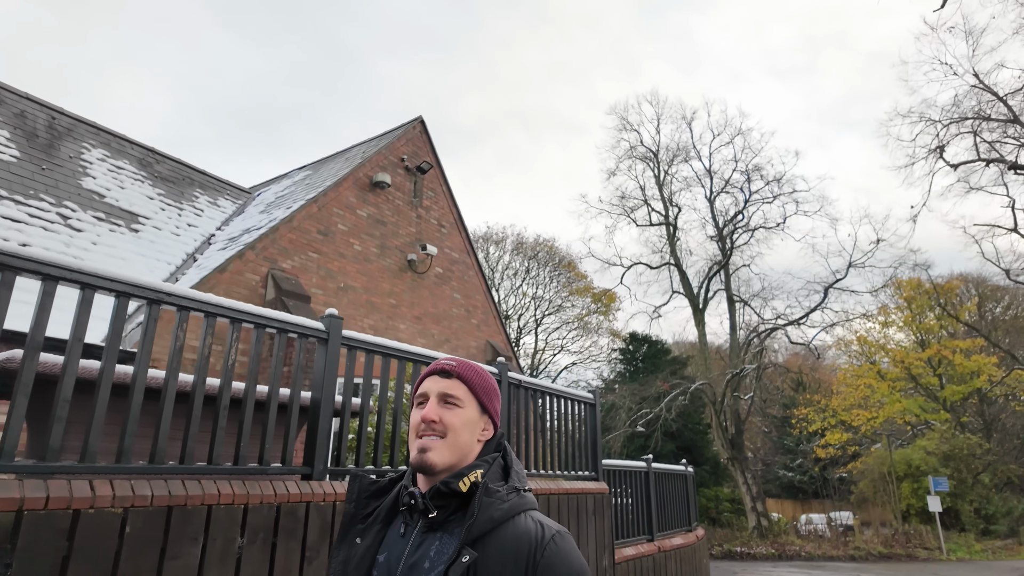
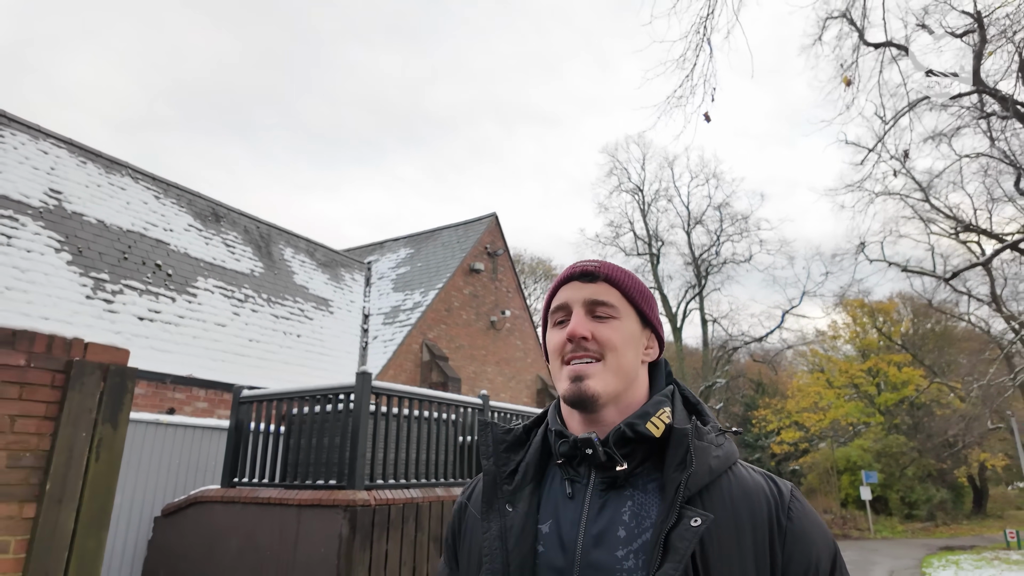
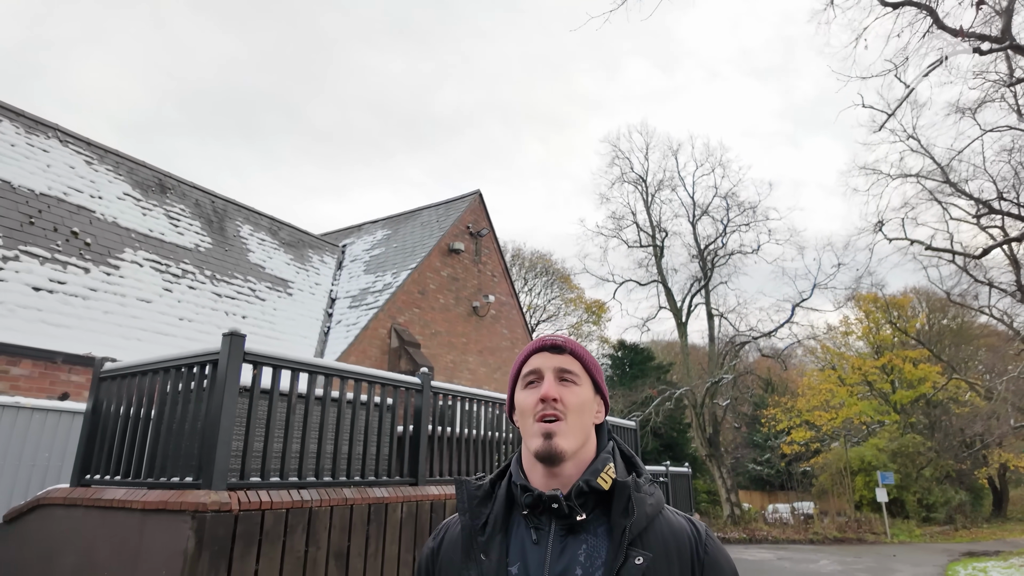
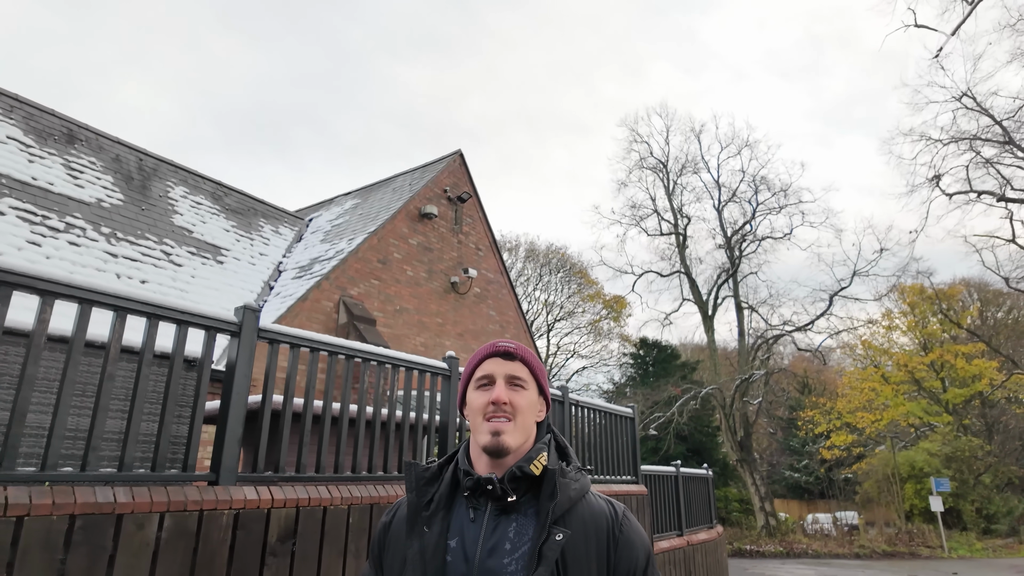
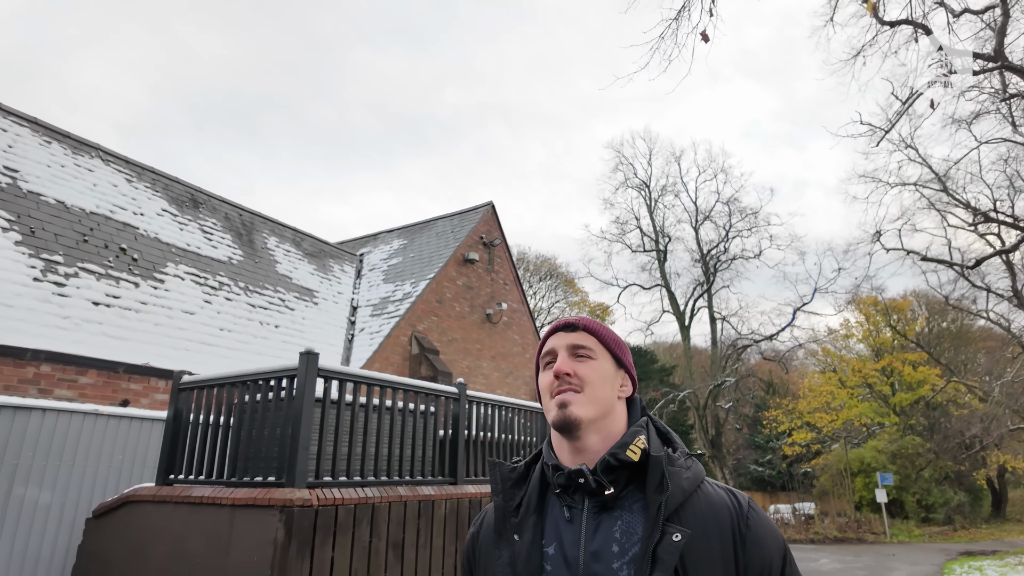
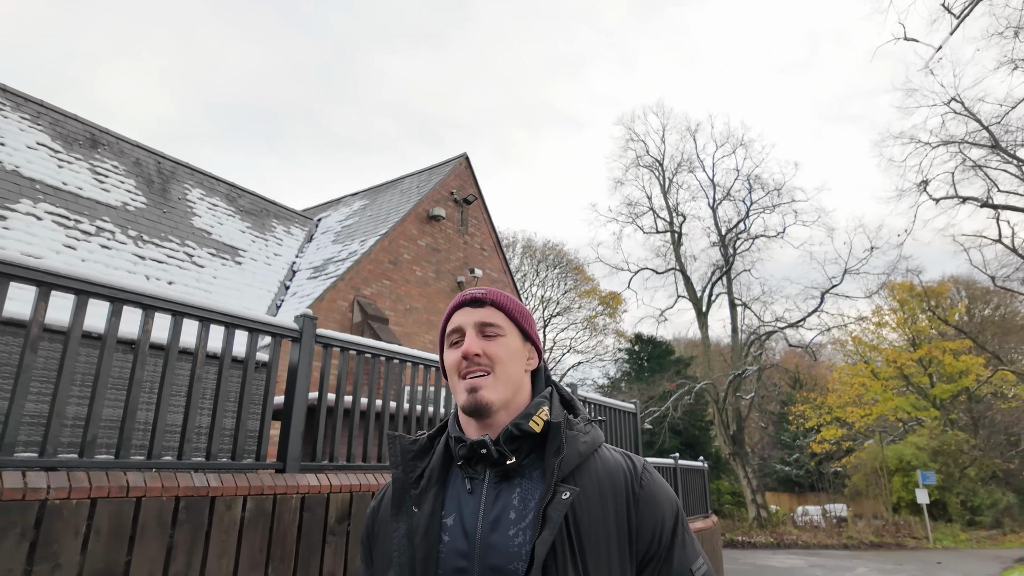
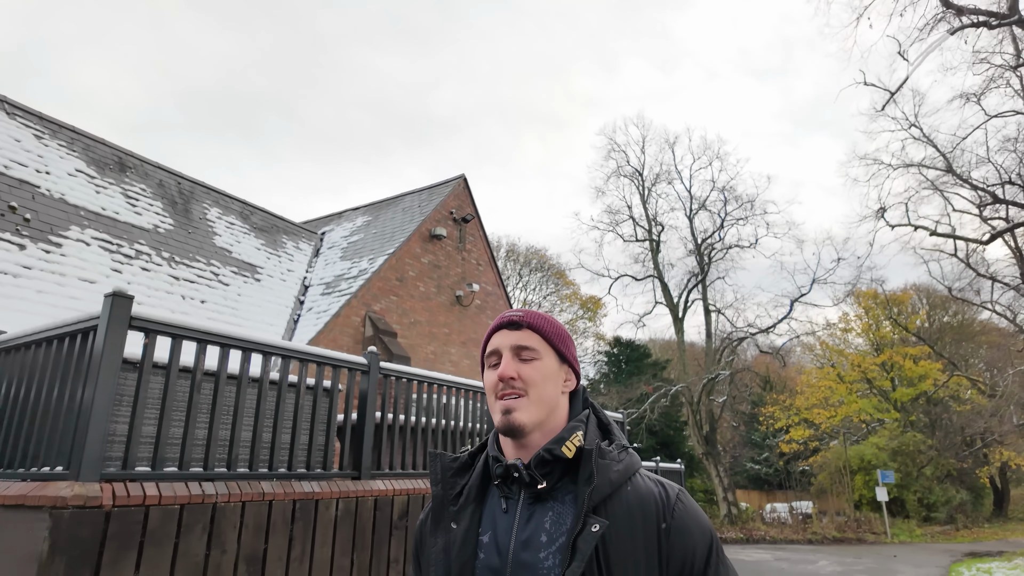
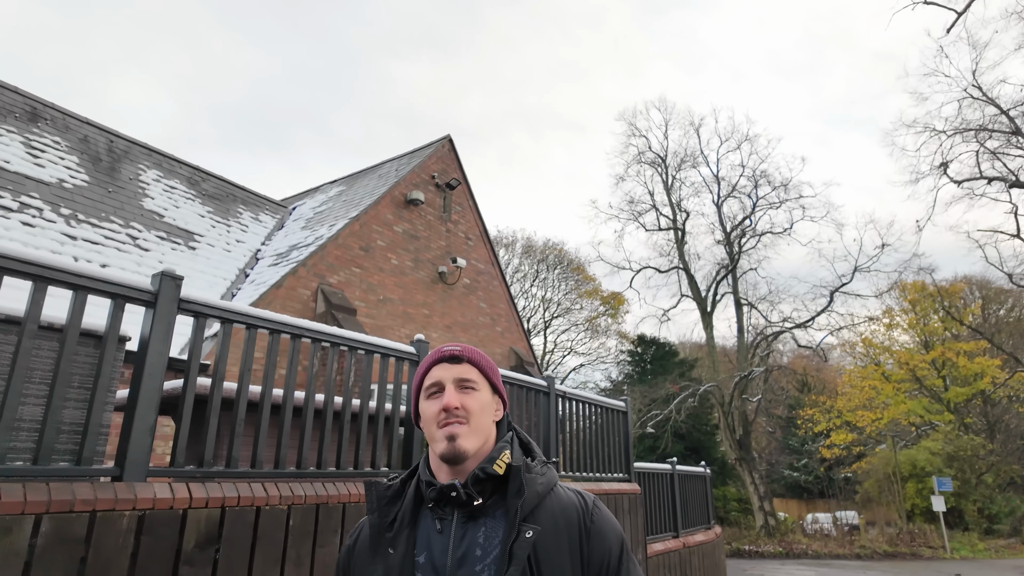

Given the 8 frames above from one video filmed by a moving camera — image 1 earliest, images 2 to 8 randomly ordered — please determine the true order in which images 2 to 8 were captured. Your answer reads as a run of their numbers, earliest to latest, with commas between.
8, 4, 6, 7, 3, 5, 2
